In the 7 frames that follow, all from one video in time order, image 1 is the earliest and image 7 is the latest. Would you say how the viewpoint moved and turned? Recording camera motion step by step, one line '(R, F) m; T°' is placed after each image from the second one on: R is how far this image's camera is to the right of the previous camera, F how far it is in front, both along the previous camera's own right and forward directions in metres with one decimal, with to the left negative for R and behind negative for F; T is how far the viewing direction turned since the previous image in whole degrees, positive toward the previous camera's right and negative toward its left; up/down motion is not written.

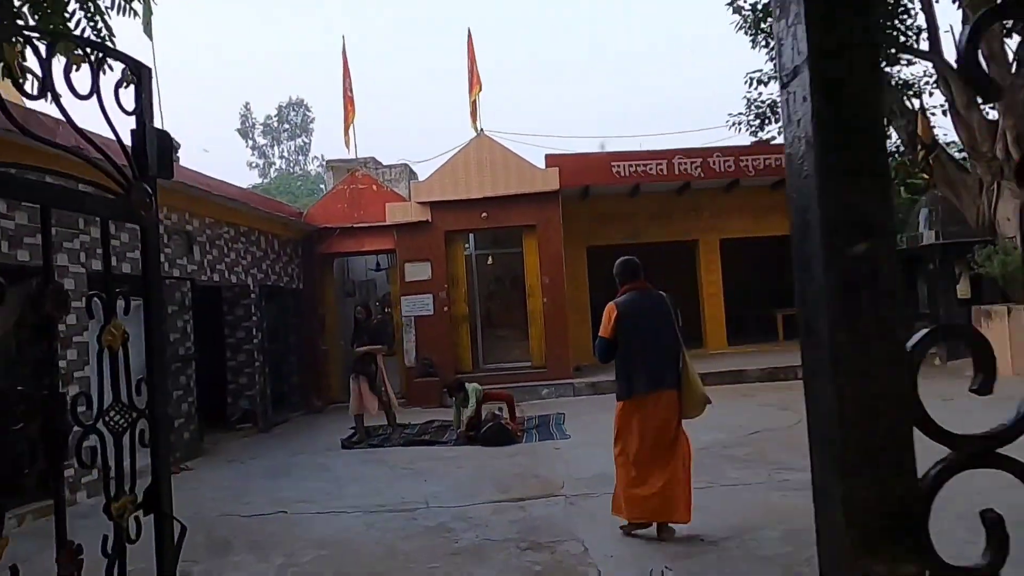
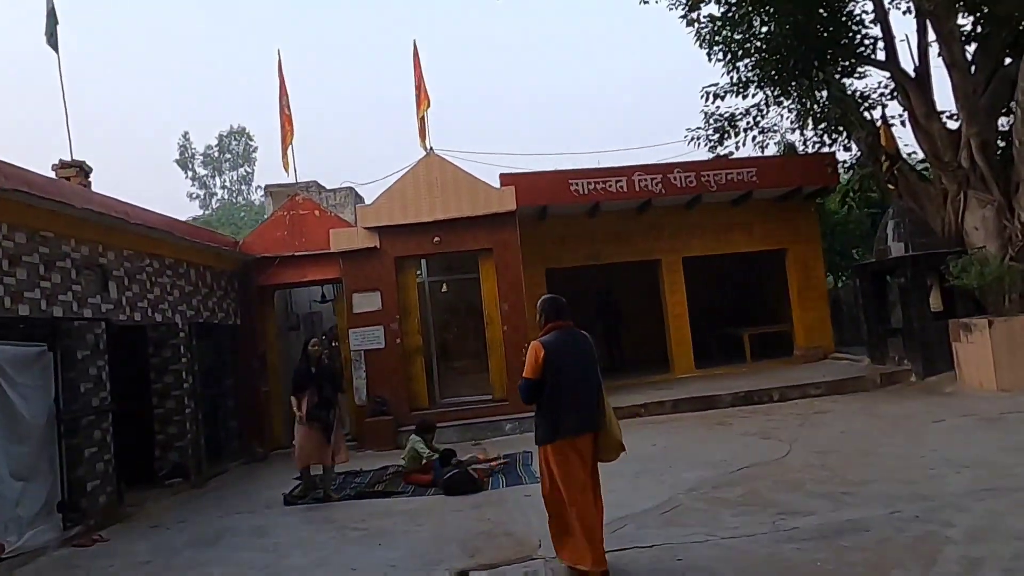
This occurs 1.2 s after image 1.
(-0.1, +0.9) m; +4°
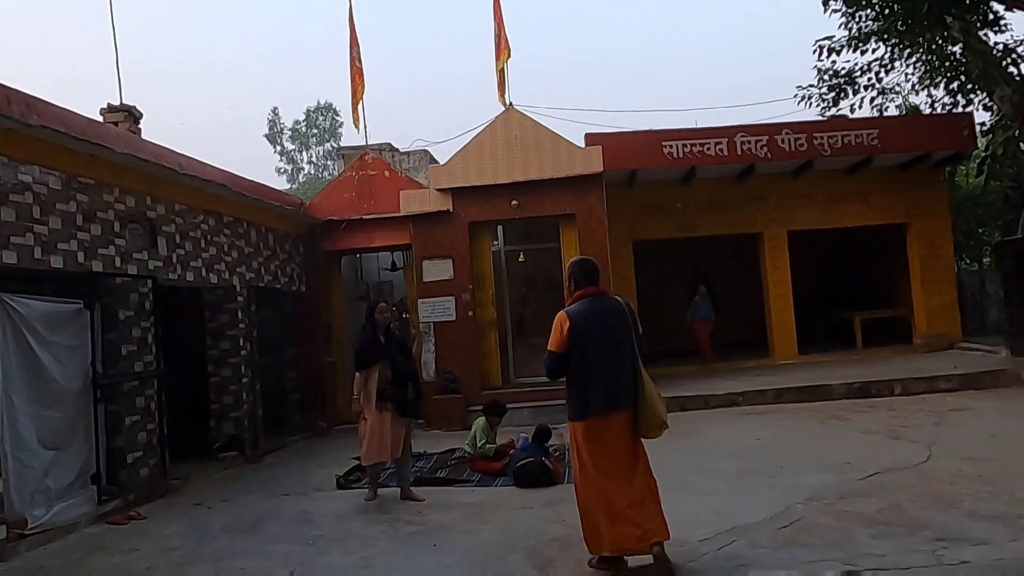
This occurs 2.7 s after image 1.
(0.0, +1.1) m; -6°
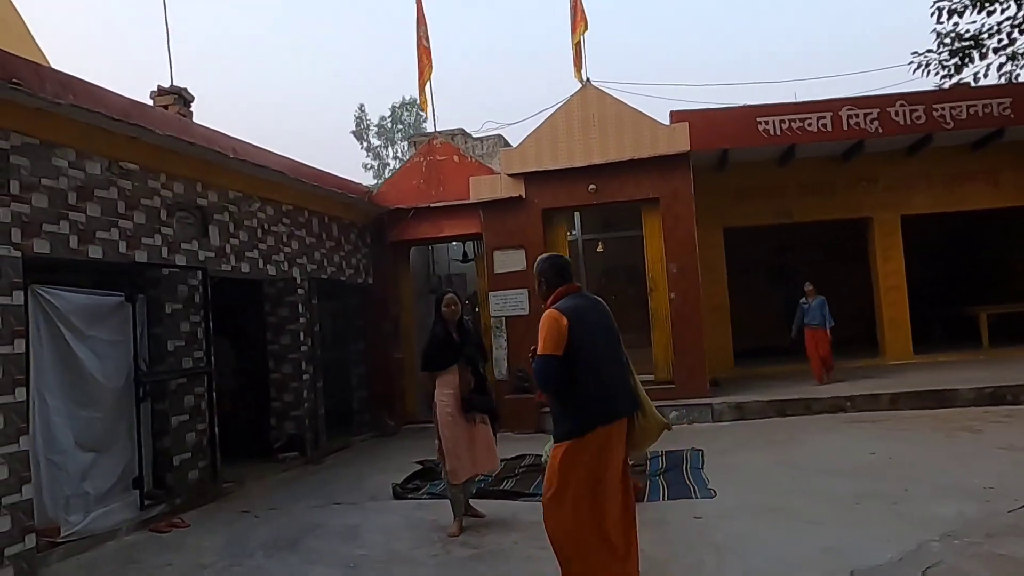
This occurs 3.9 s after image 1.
(+0.1, +0.8) m; -6°
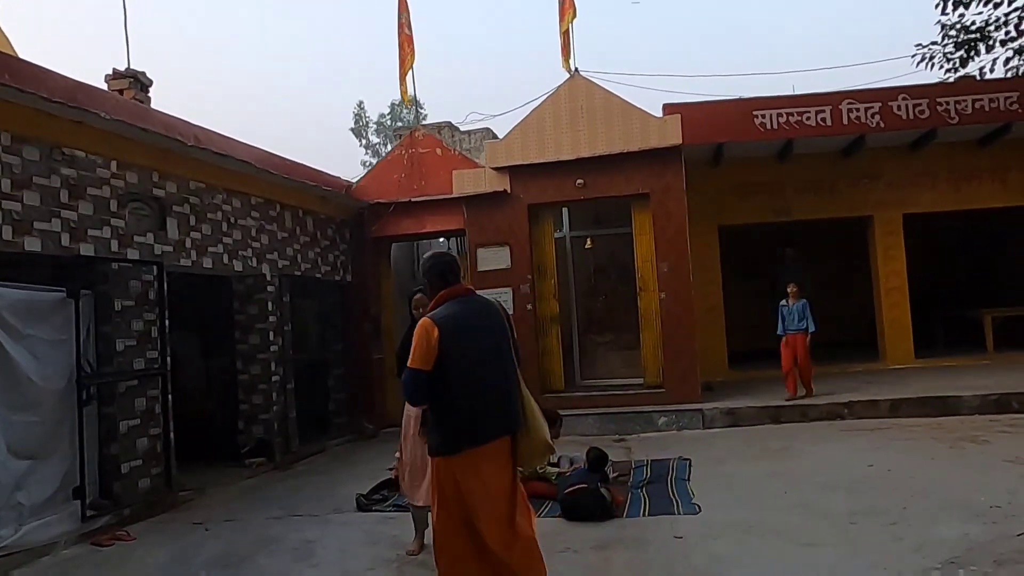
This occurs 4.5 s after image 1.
(+0.2, +0.4) m; 0°
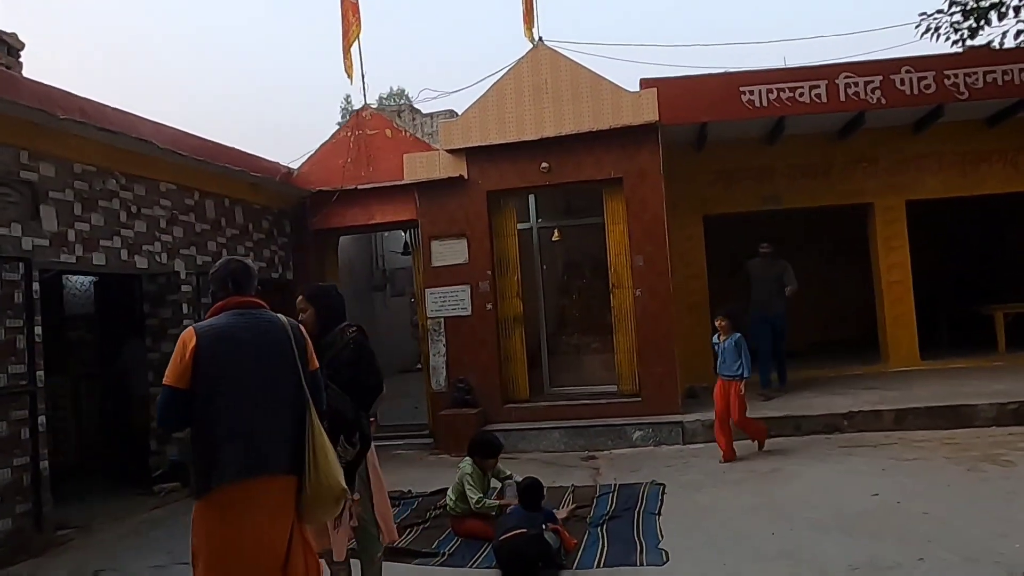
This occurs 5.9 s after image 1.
(+0.5, +1.1) m; 0°
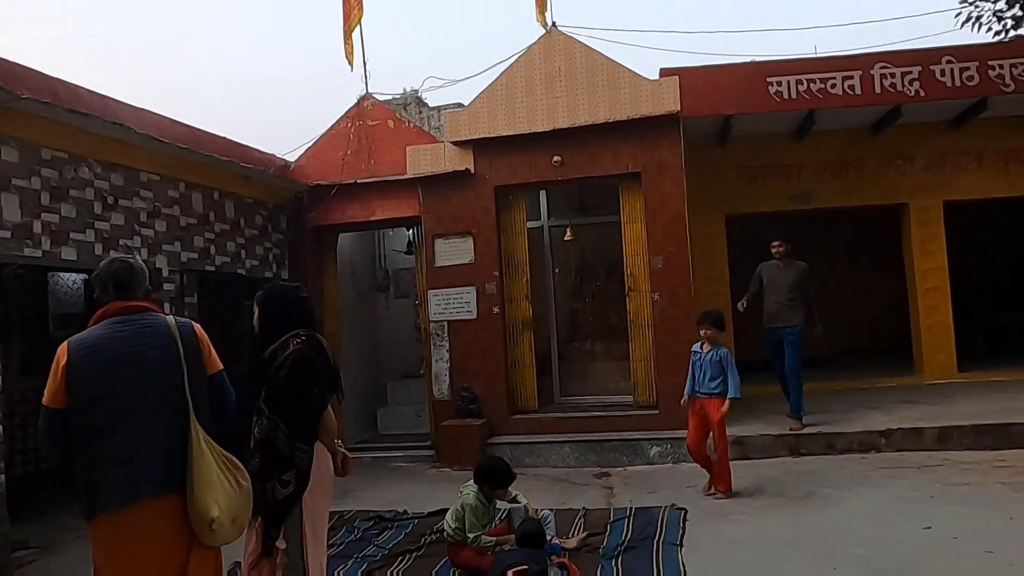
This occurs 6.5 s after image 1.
(0.0, +0.6) m; -1°
